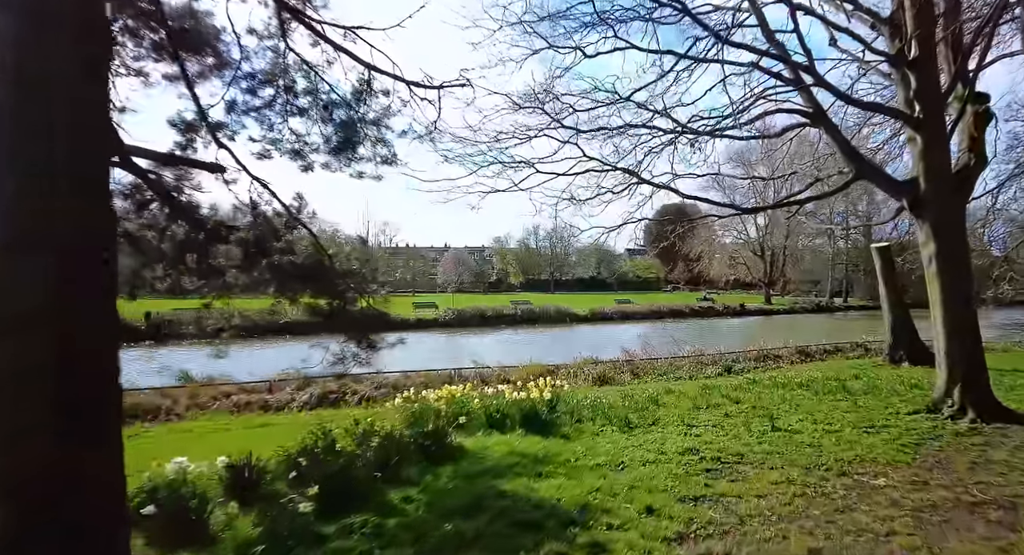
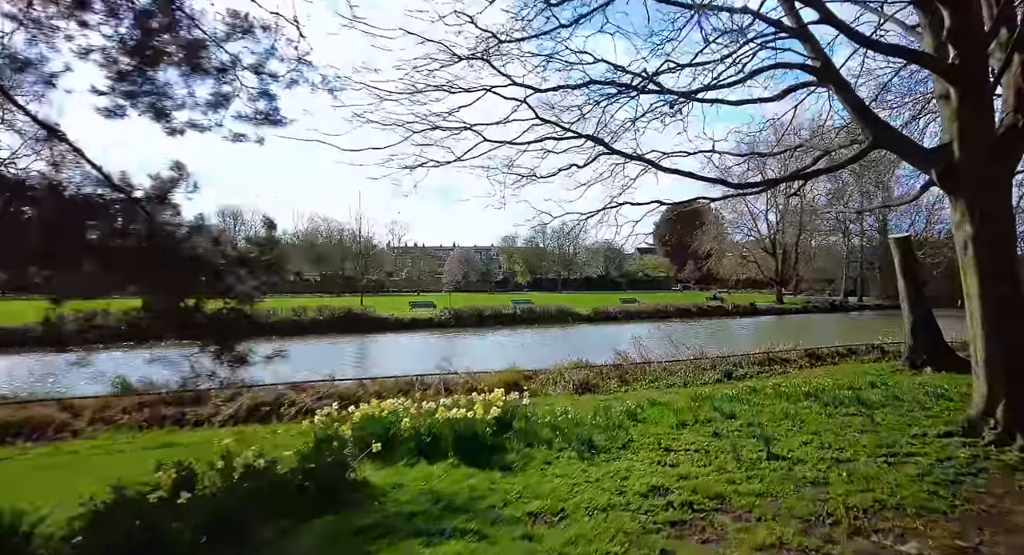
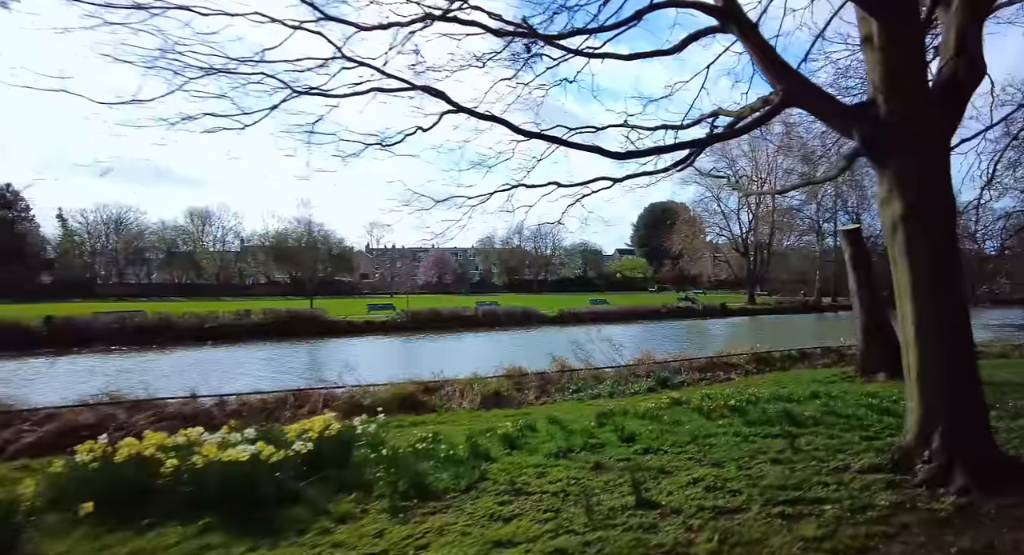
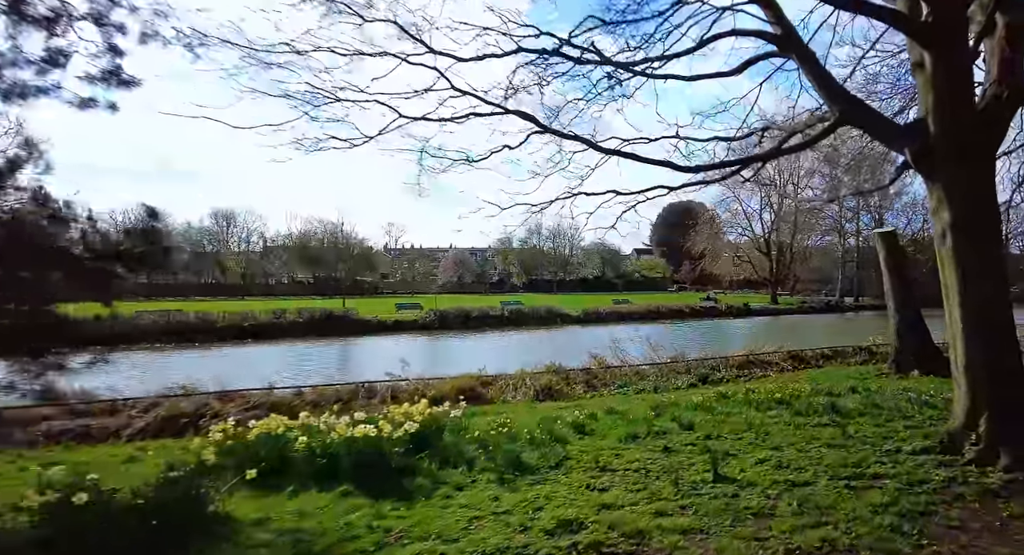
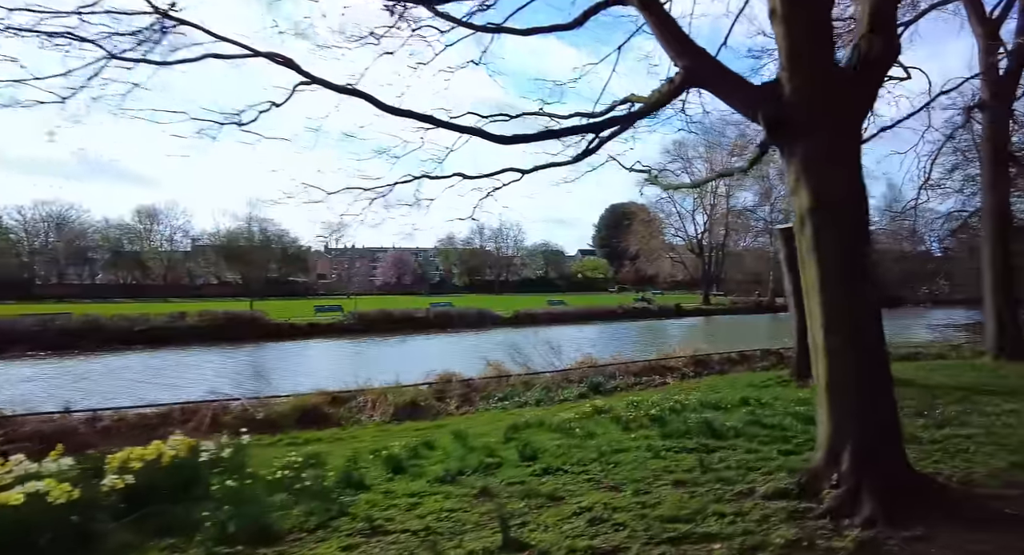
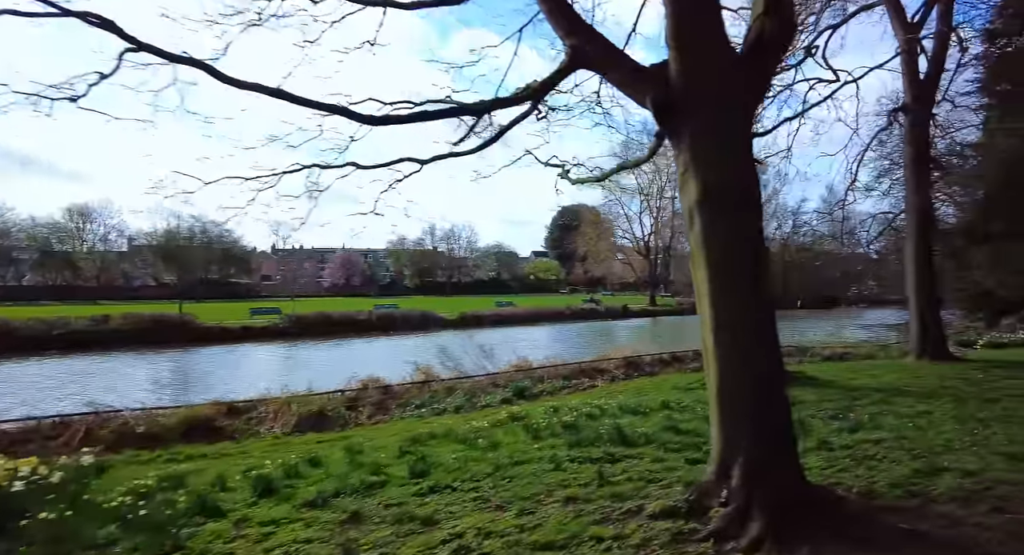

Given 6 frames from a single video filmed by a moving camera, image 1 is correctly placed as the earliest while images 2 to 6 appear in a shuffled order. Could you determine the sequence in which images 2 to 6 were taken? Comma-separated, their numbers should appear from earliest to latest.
2, 4, 3, 5, 6
